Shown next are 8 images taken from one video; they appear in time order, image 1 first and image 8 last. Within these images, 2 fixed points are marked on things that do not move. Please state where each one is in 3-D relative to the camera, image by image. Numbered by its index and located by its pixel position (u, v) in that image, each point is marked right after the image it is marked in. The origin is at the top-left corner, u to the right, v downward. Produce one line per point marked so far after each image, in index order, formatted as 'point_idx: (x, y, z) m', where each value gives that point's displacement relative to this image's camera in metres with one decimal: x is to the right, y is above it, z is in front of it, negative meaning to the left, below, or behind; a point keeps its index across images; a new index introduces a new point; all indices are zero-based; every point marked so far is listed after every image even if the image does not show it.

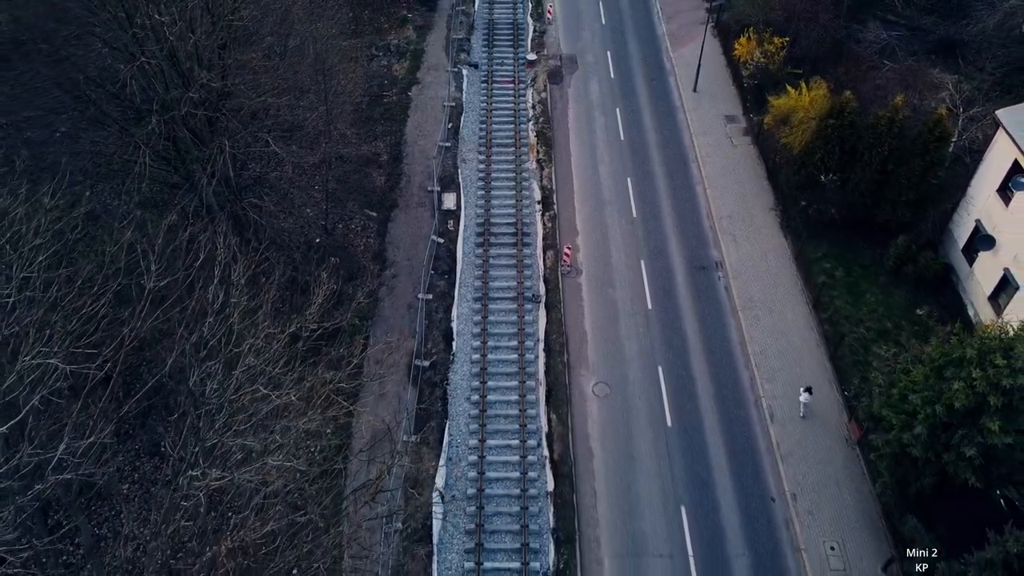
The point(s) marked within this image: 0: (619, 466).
0: (+2.5, -4.1, +18.9) m
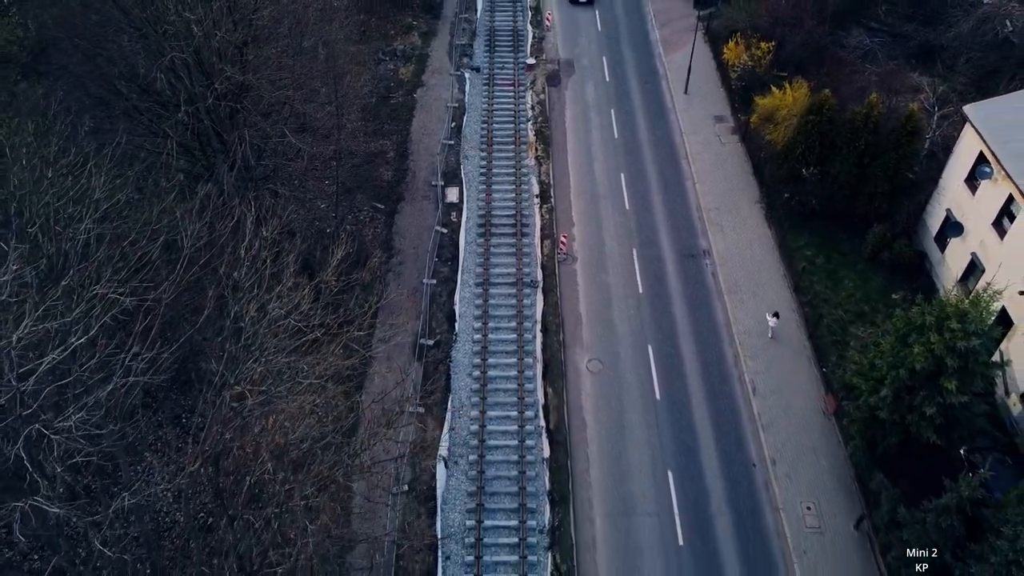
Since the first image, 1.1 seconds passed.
0: (+2.4, -3.6, +20.3) m
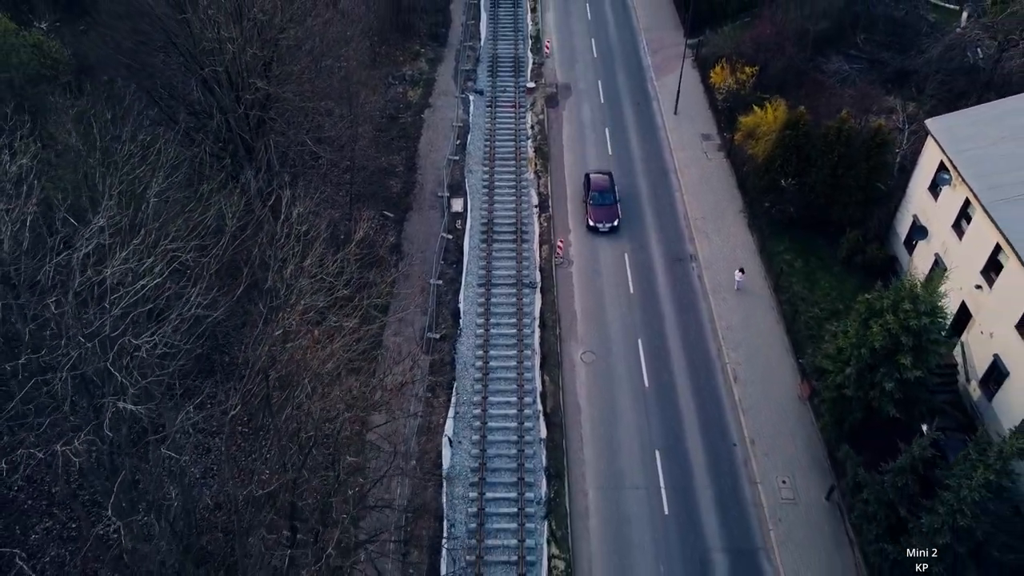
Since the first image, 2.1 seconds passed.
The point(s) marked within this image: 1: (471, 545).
0: (+2.4, -3.5, +22.0) m
1: (-1.0, -6.0, +19.0) m
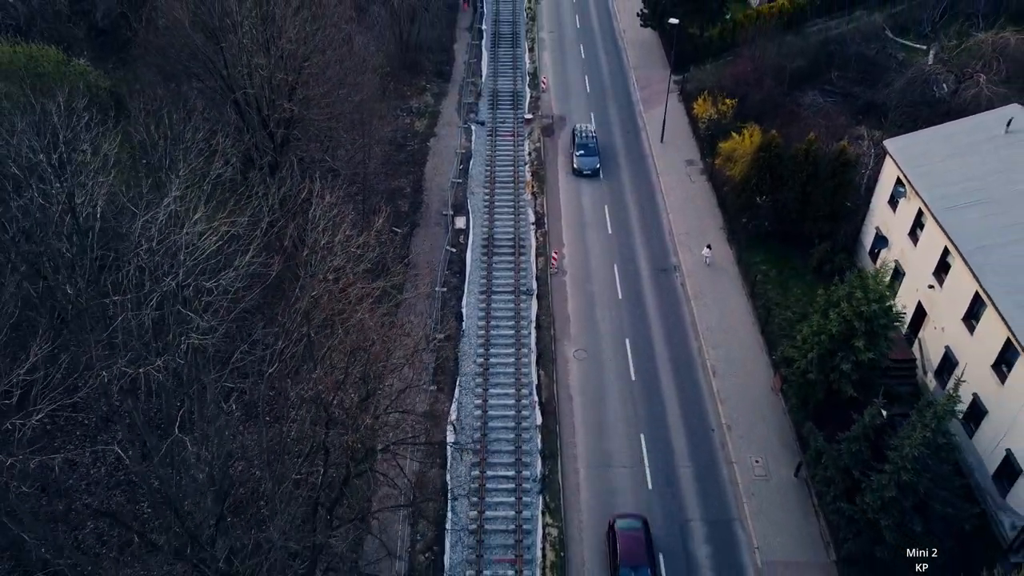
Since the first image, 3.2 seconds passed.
0: (+2.4, -3.5, +24.1) m
1: (-1.0, -5.9, +21.0) m
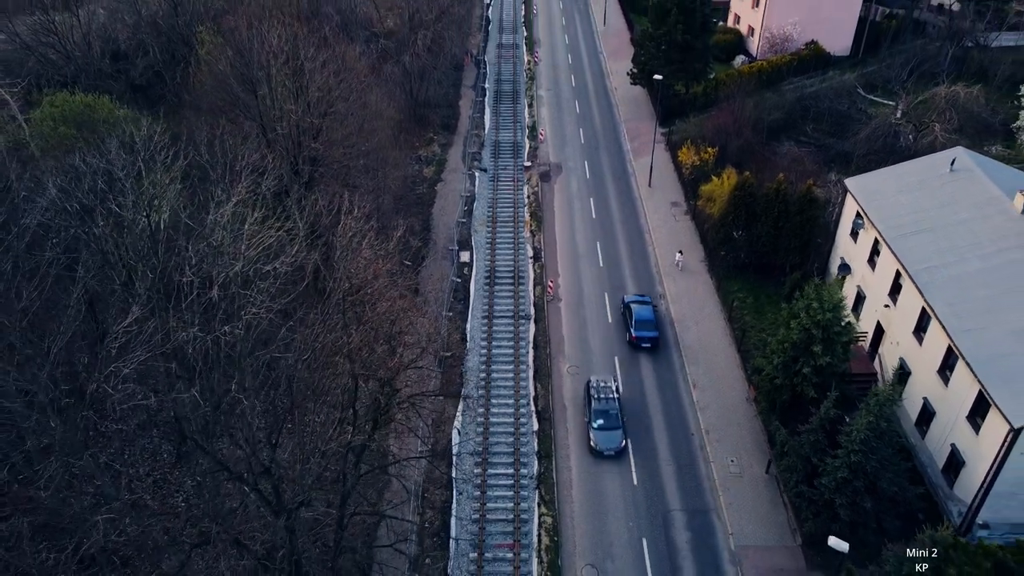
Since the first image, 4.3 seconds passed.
0: (+2.4, -4.1, +26.6) m
1: (-1.1, -6.3, +23.3) m
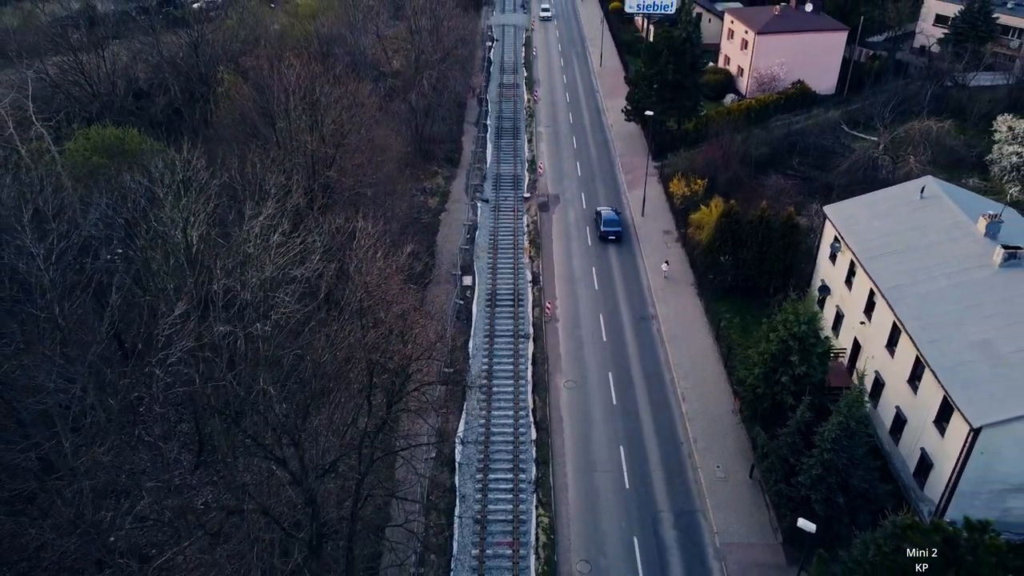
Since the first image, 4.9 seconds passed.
0: (+2.3, -4.7, +28.3) m
1: (-1.1, -6.7, +24.9) m
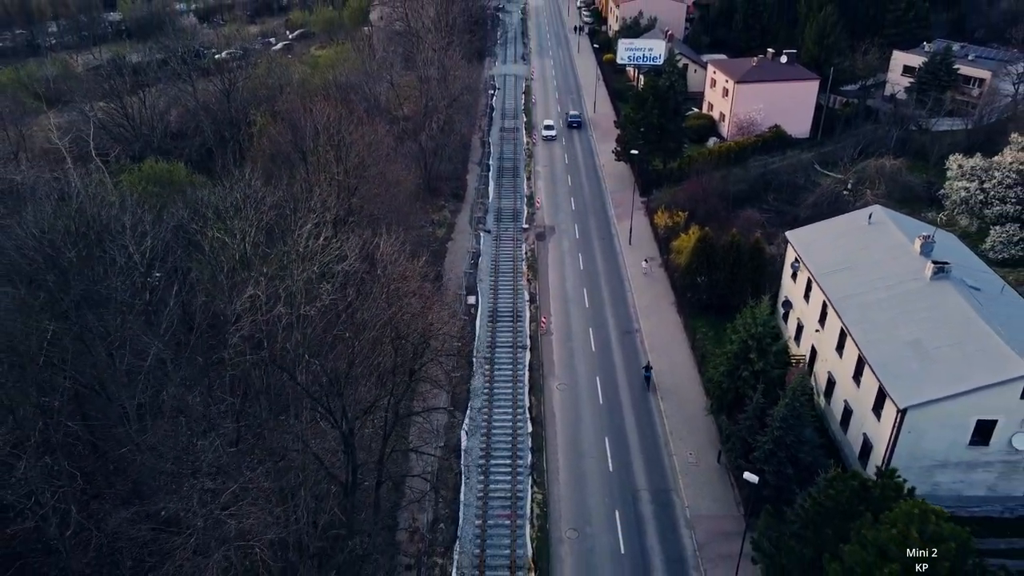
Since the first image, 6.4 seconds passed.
0: (+2.3, -5.2, +32.2) m
1: (-1.1, -7.0, +28.7) m
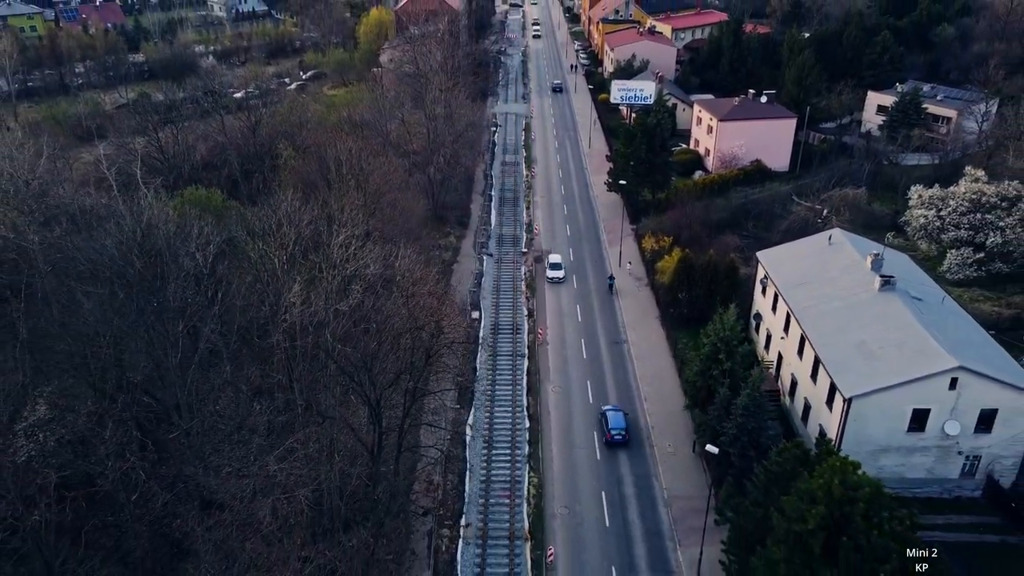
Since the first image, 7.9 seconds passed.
0: (+2.3, -5.7, +36.1) m
1: (-1.2, -7.3, +32.6) m
